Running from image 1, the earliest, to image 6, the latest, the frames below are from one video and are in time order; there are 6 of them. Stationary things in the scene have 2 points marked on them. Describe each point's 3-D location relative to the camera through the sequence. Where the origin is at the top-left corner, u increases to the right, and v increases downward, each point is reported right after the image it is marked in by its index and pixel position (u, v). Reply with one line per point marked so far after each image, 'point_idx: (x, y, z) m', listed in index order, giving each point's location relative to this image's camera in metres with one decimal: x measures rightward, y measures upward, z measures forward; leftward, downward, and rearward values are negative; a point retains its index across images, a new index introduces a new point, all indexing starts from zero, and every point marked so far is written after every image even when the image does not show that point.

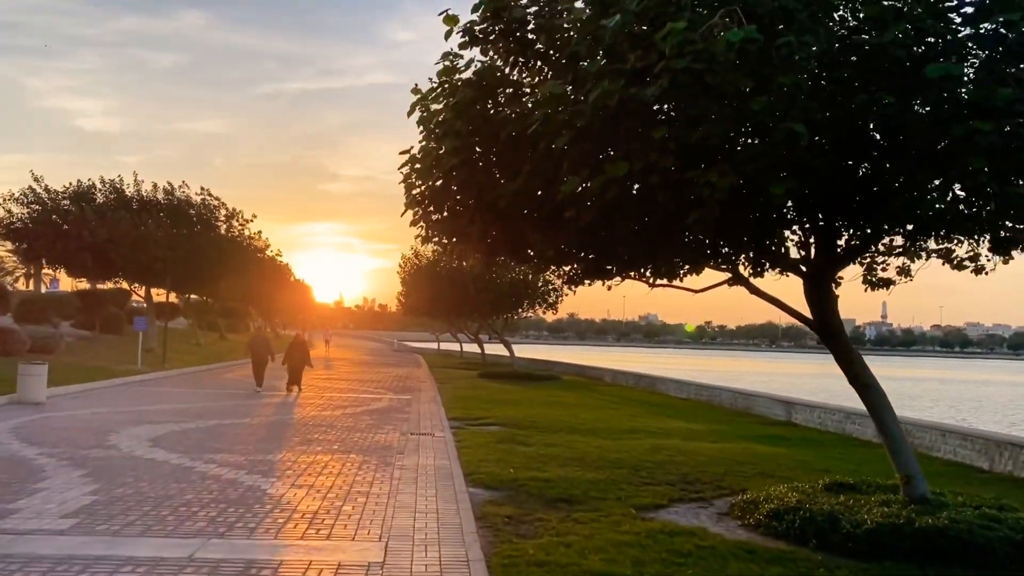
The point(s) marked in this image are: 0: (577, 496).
0: (+0.8, -2.6, +10.4) m
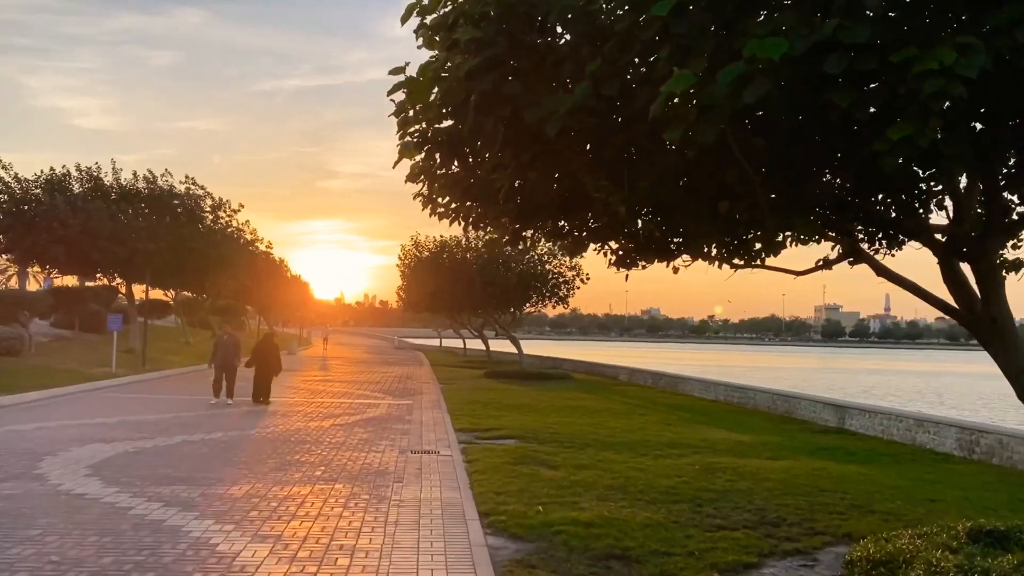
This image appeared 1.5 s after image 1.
0: (+1.1, -2.4, +7.8) m
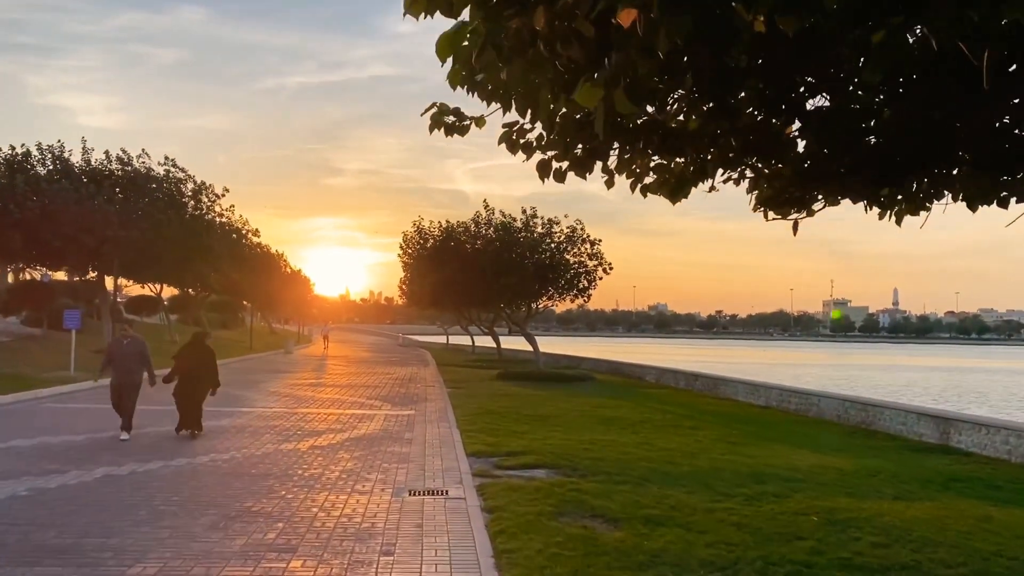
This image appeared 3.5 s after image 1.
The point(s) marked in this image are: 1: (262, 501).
0: (+1.5, -2.2, +4.1) m
1: (-2.8, -2.4, +9.4) m
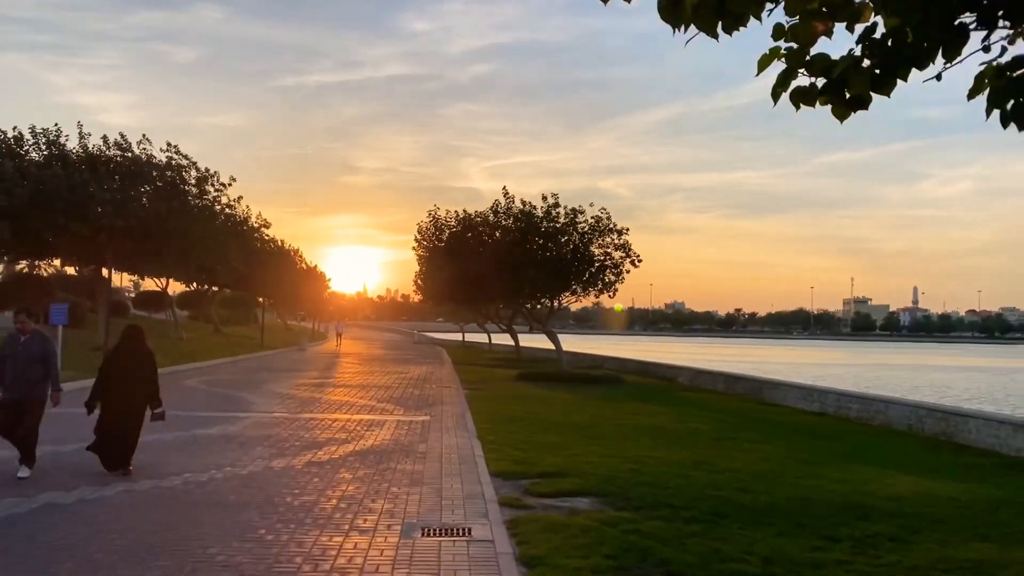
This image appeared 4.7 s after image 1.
0: (+1.8, -2.0, +1.9) m
1: (-2.4, -2.2, +7.3) m
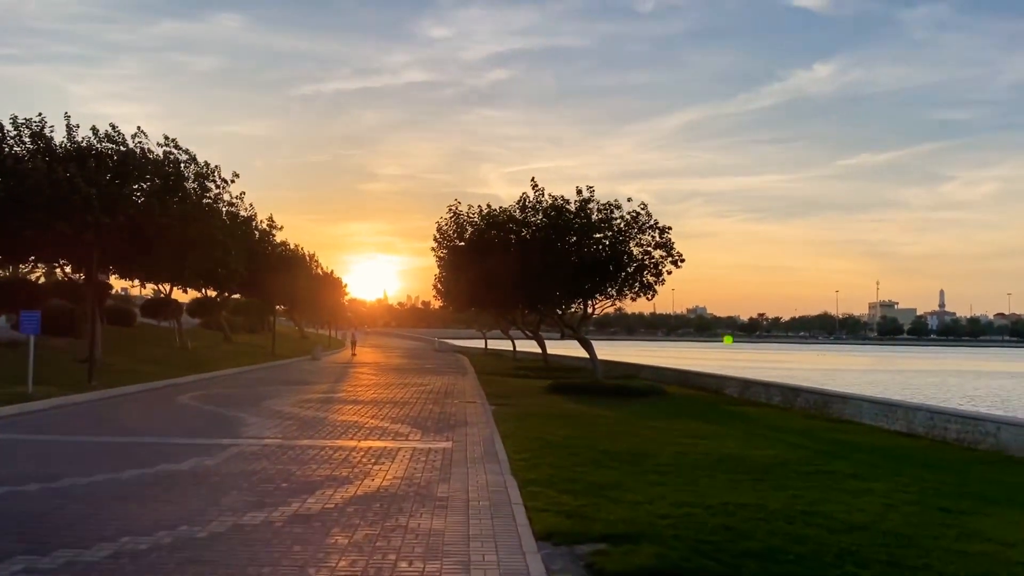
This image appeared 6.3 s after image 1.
0: (+2.1, -1.9, -1.0) m
1: (-2.0, -2.2, +4.5) m
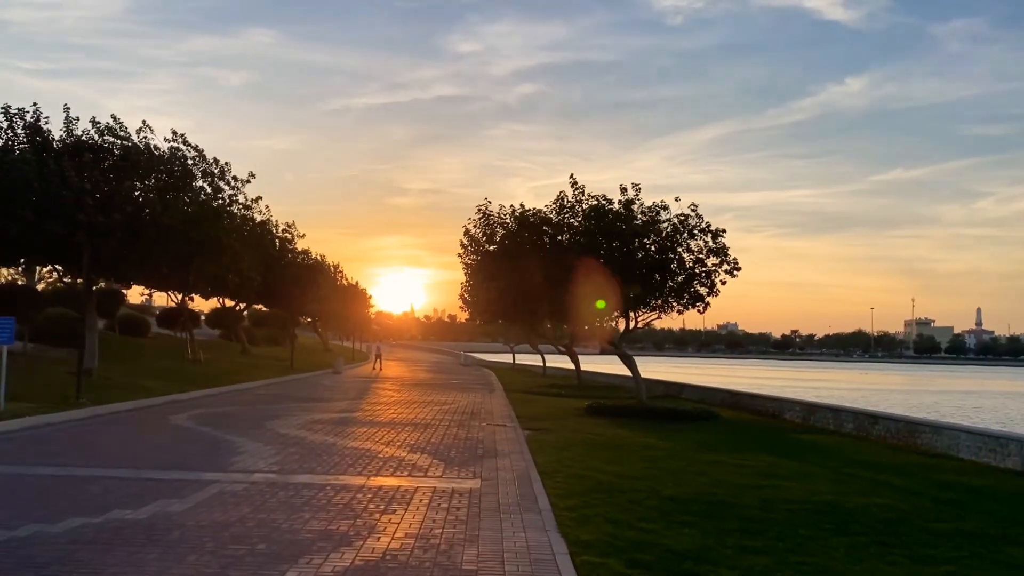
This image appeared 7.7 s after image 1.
0: (+2.2, -1.8, -3.7) m
1: (-1.7, -2.1, +1.9) m
